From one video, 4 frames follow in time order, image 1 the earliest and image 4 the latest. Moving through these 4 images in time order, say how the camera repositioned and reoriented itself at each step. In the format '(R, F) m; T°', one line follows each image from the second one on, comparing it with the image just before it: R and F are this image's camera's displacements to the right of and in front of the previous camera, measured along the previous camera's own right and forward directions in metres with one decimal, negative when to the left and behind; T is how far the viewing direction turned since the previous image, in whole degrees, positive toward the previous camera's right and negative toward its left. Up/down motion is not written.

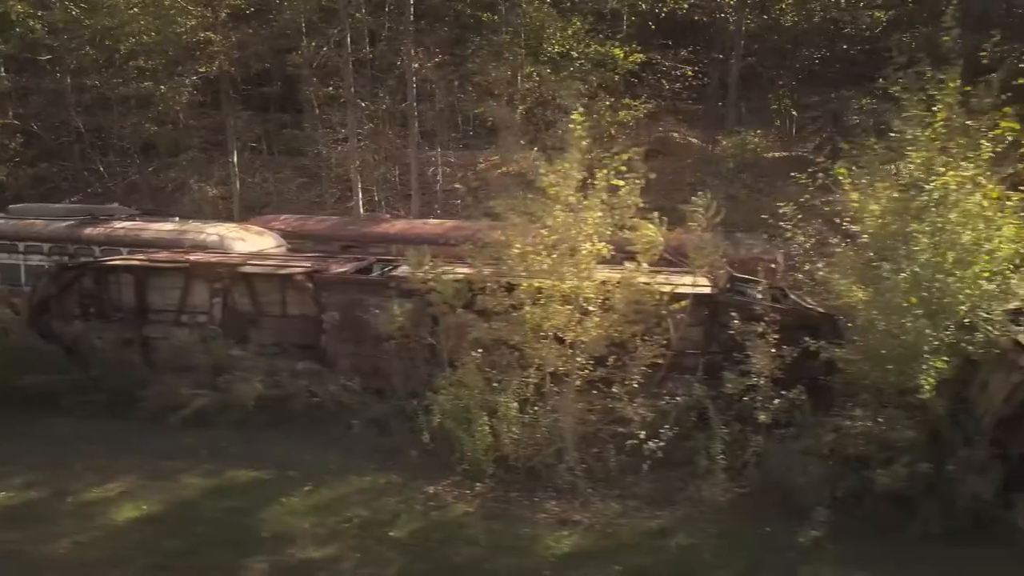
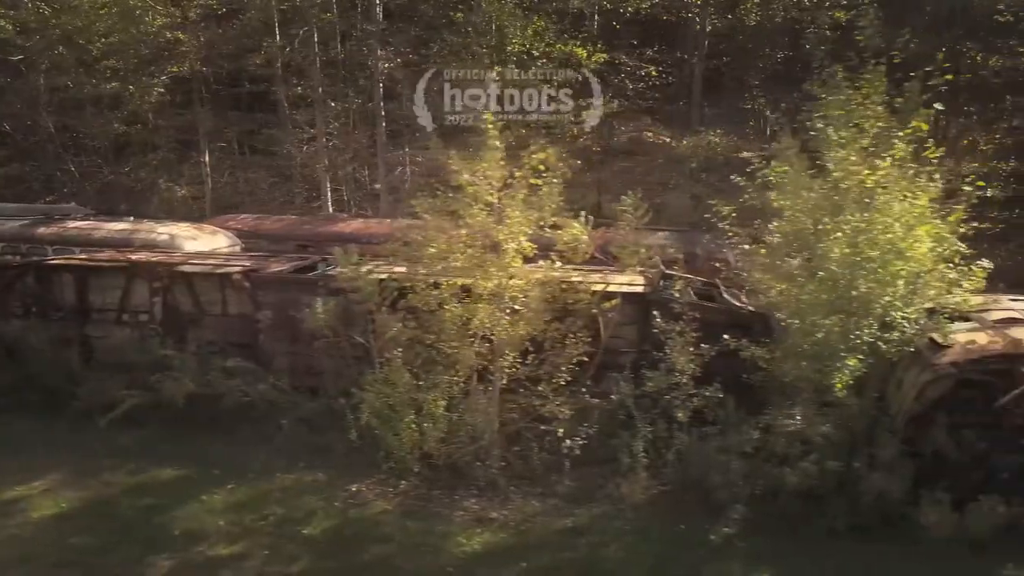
(+0.8, 0.0) m; 0°
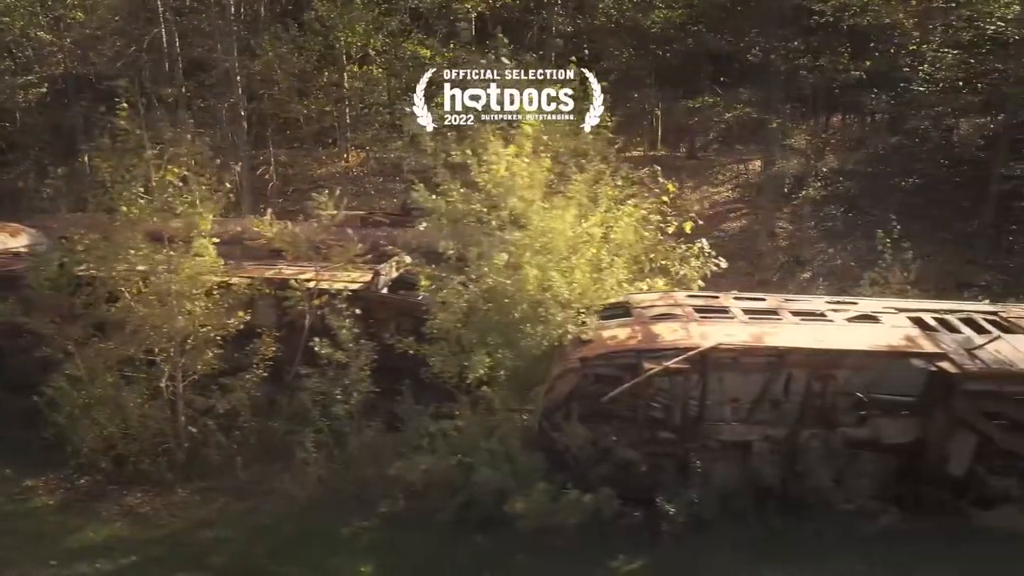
(+3.4, -0.1) m; 0°
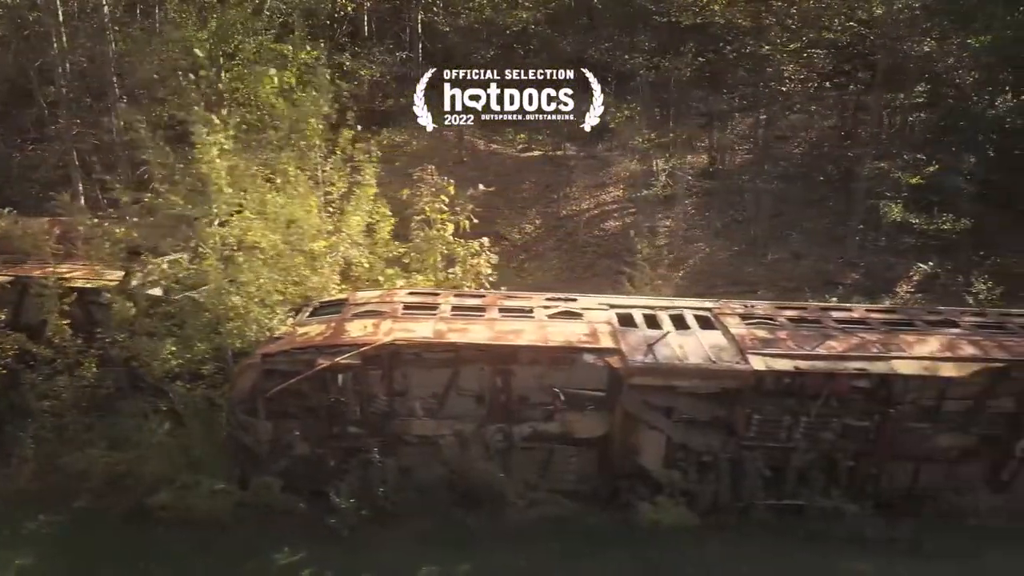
(+3.0, -0.1) m; 0°
